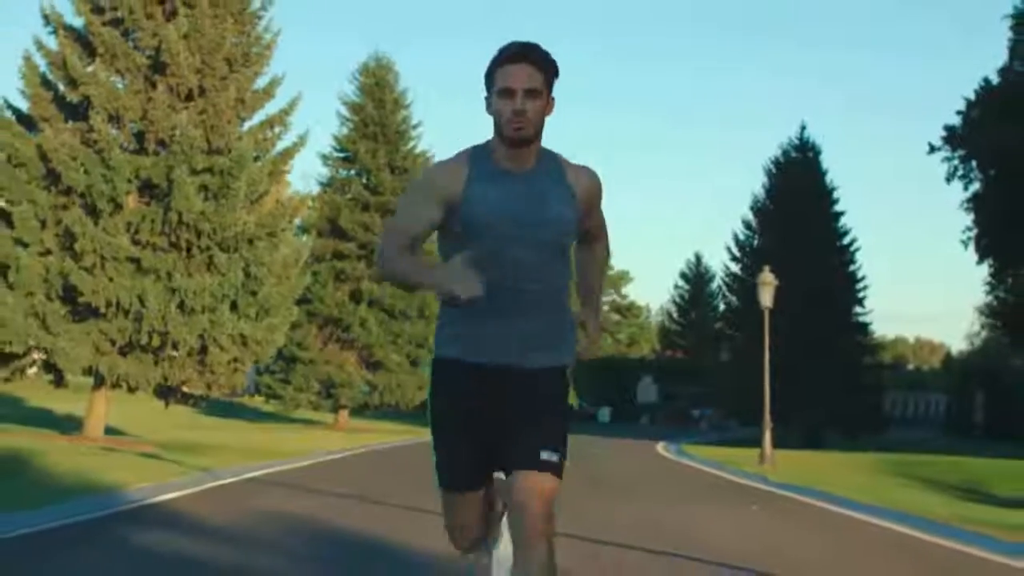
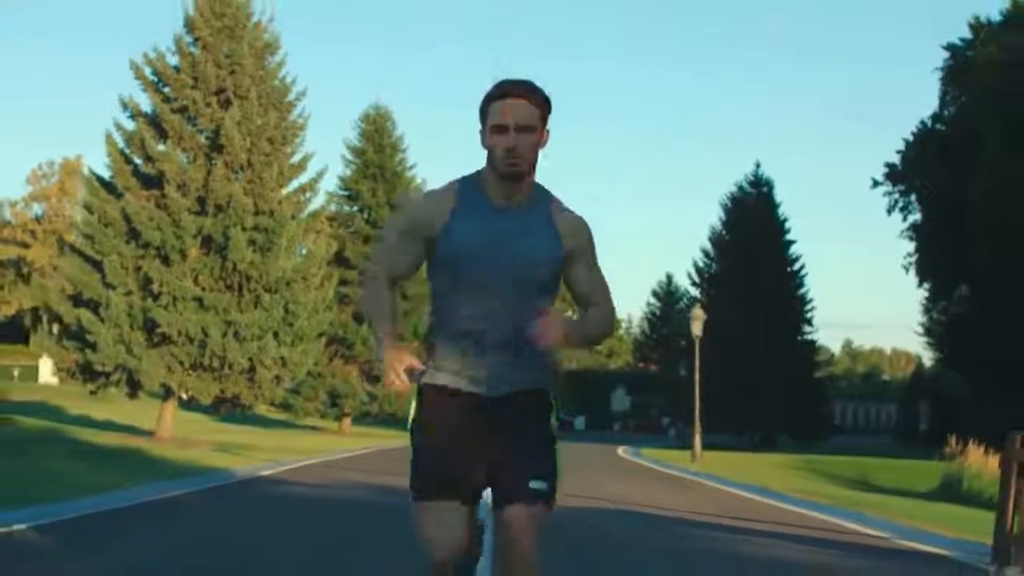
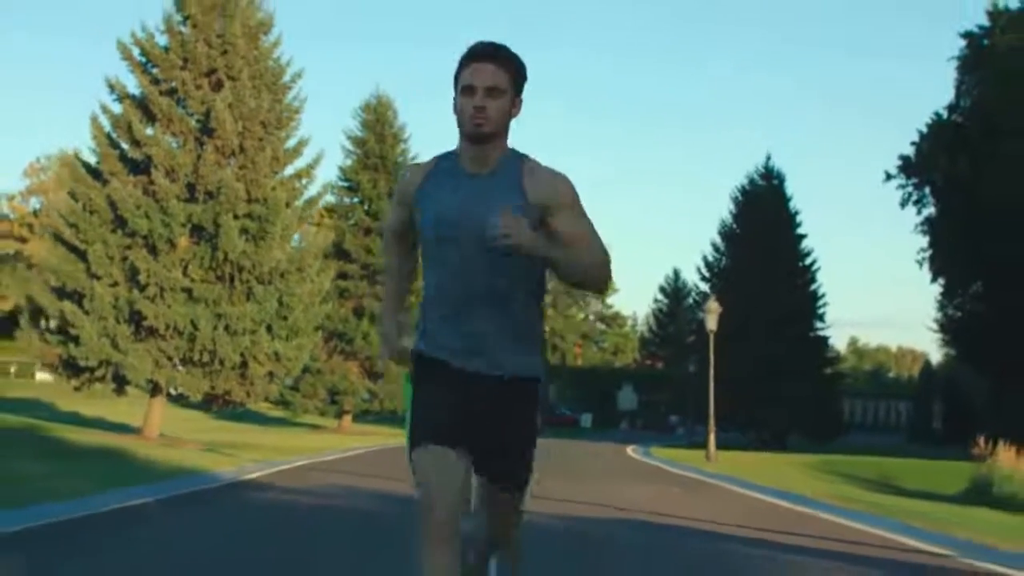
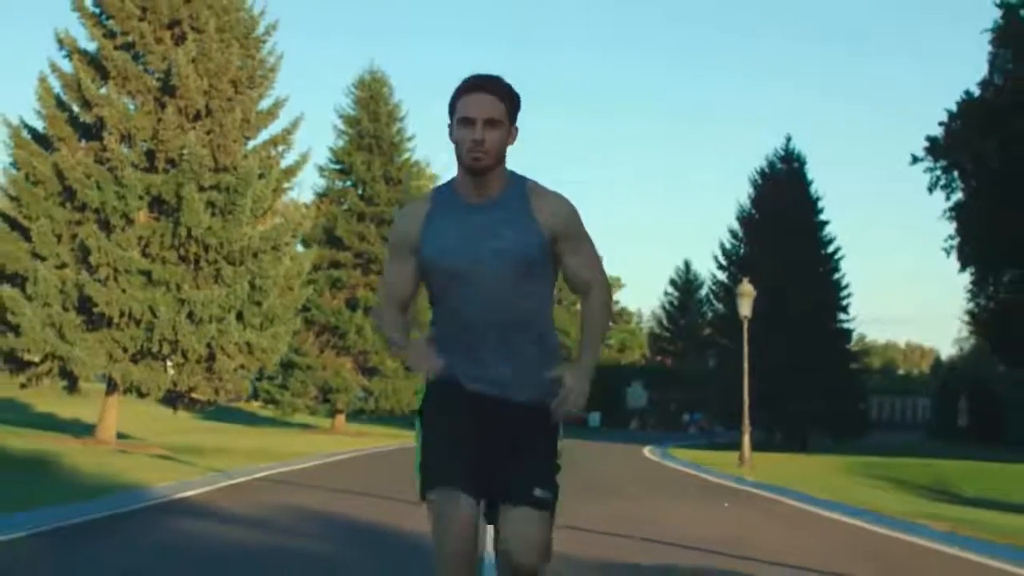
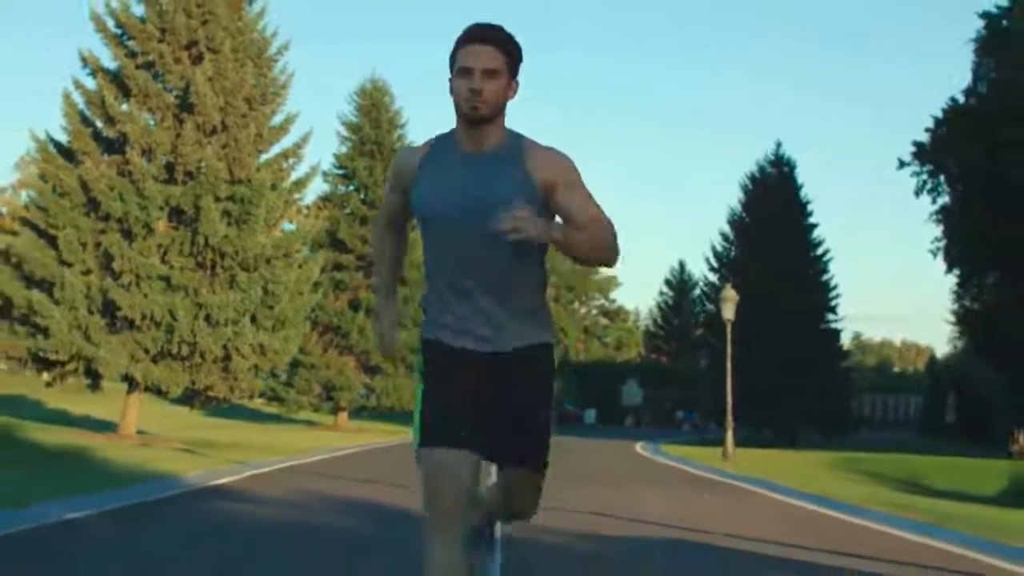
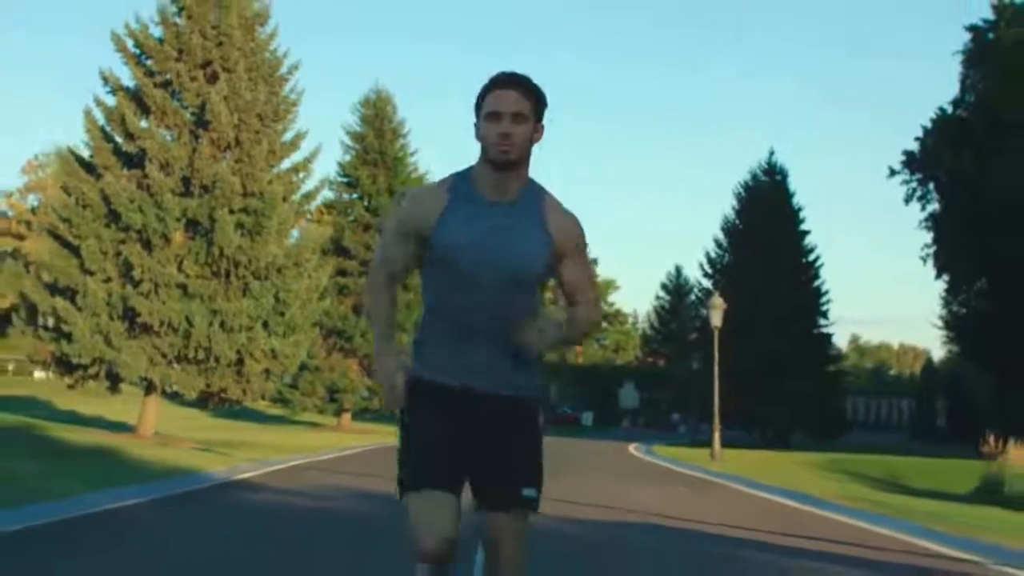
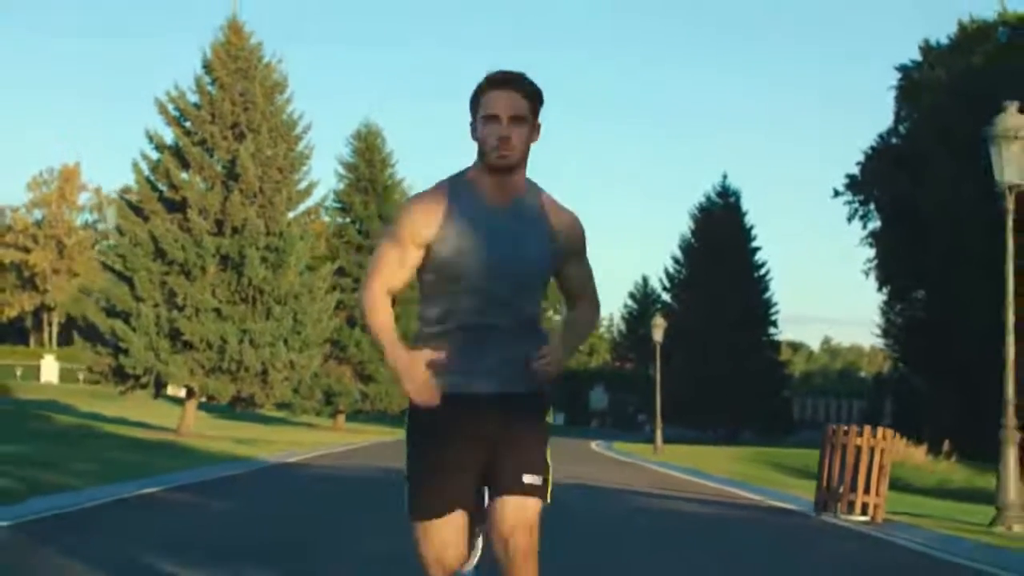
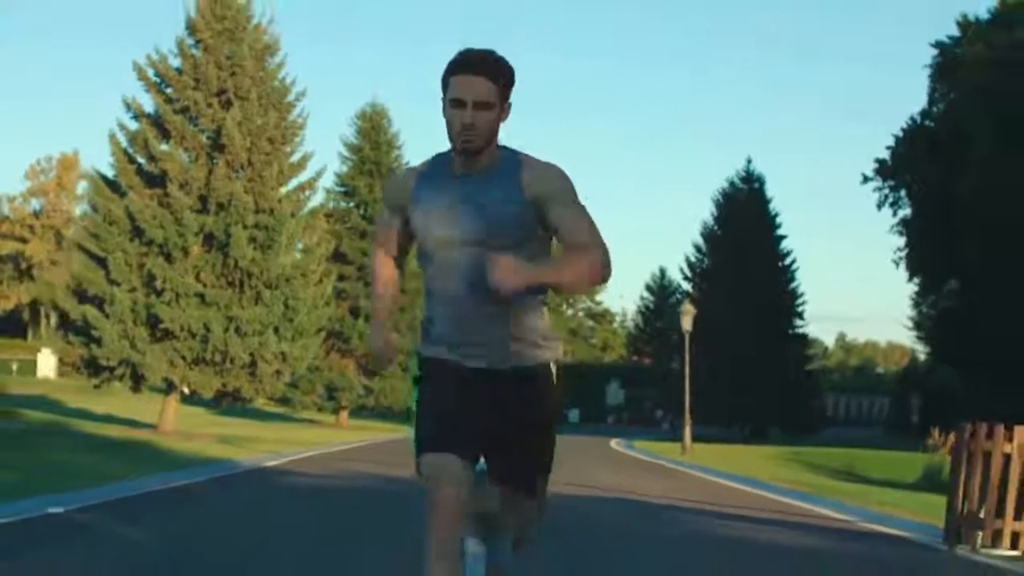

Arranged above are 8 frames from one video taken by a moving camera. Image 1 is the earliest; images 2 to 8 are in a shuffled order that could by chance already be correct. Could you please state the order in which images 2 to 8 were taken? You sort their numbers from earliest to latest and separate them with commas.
4, 5, 6, 3, 2, 8, 7
